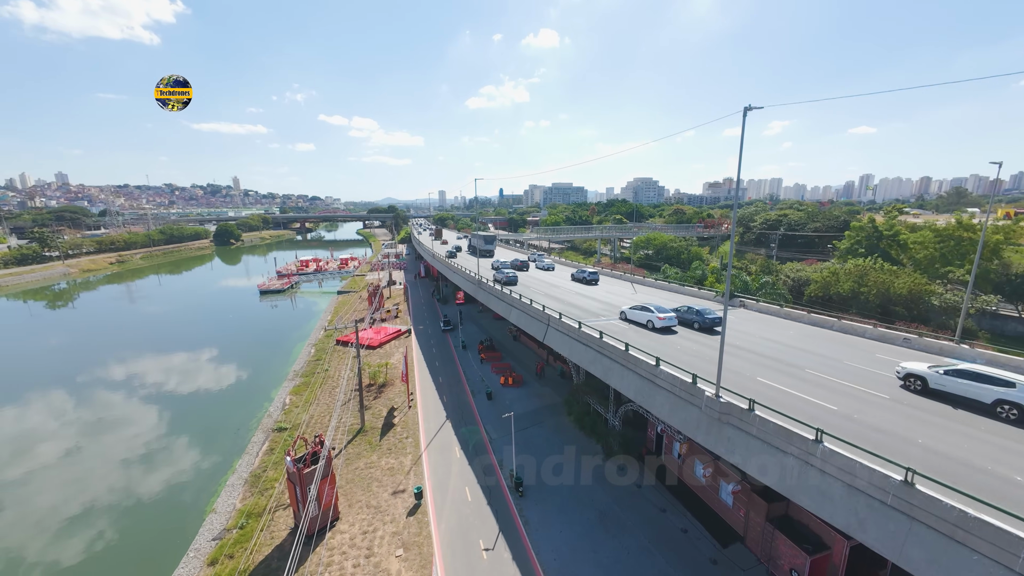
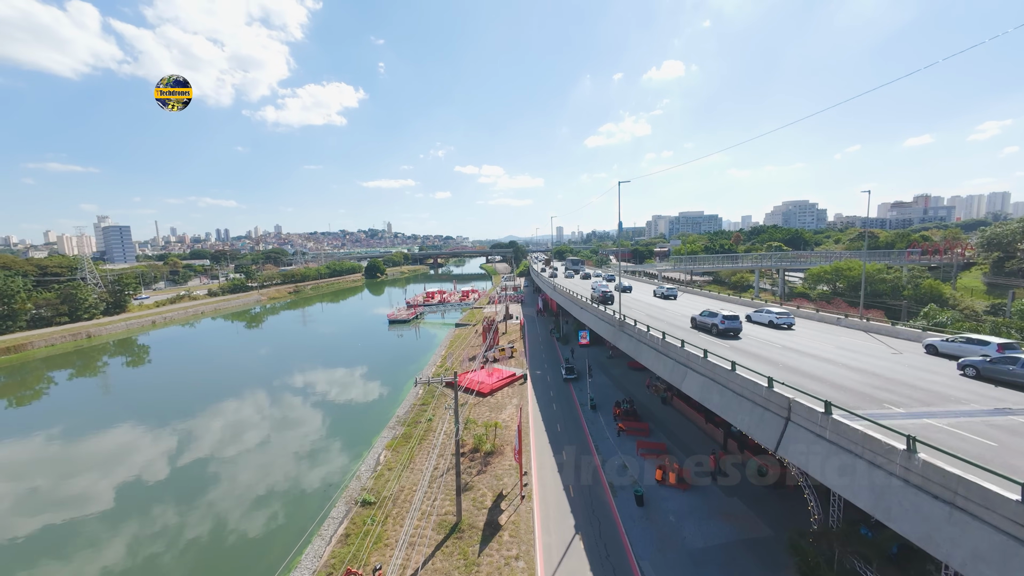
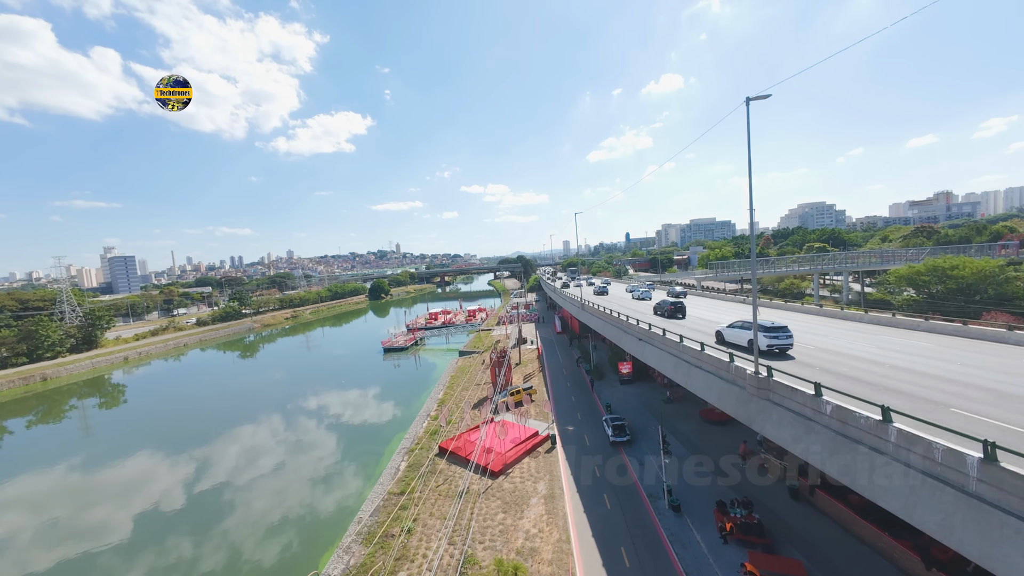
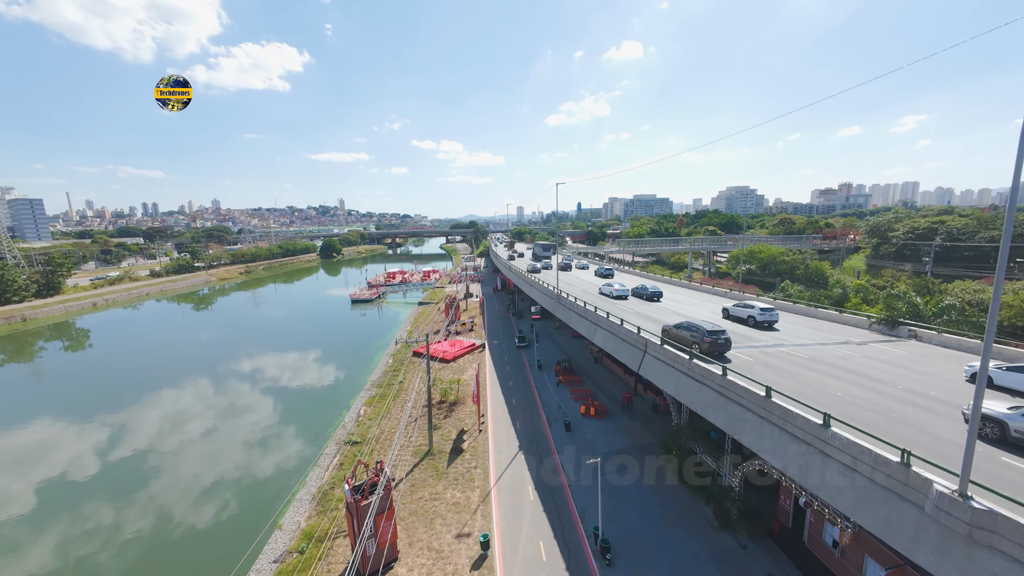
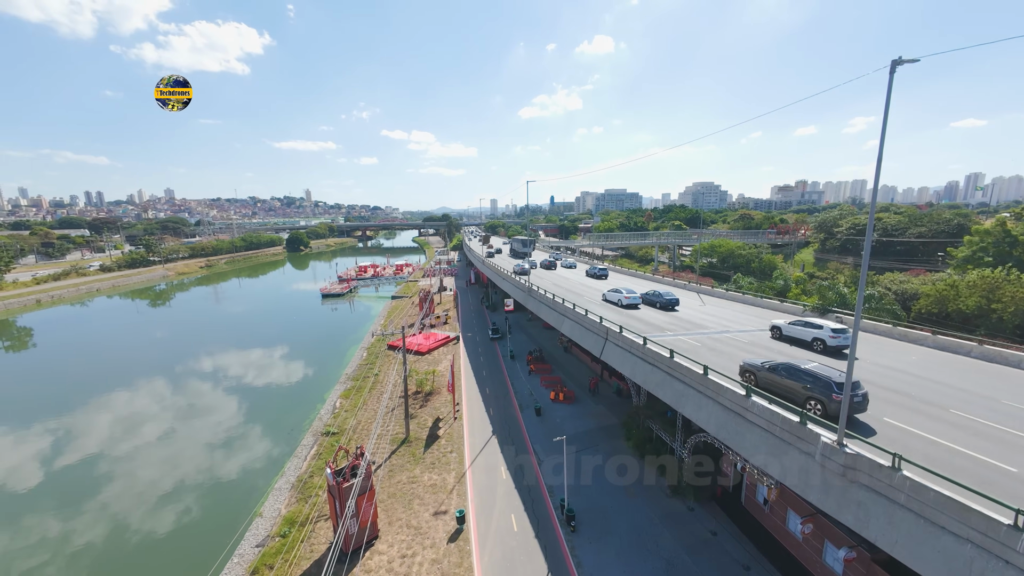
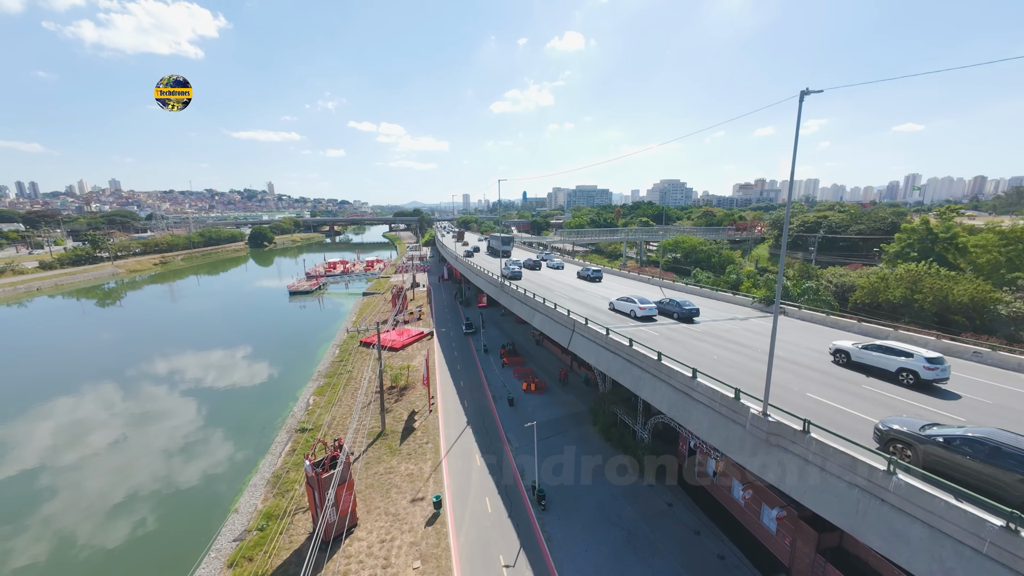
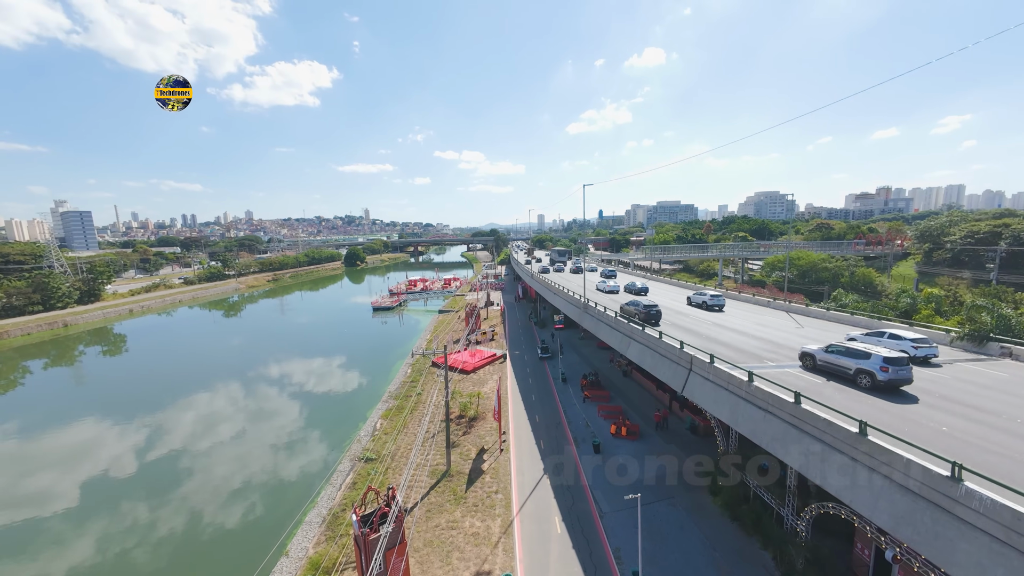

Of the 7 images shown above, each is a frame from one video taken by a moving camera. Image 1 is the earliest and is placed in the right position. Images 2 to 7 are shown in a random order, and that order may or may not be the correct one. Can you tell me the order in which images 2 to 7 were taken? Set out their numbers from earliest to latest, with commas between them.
6, 5, 4, 7, 2, 3
